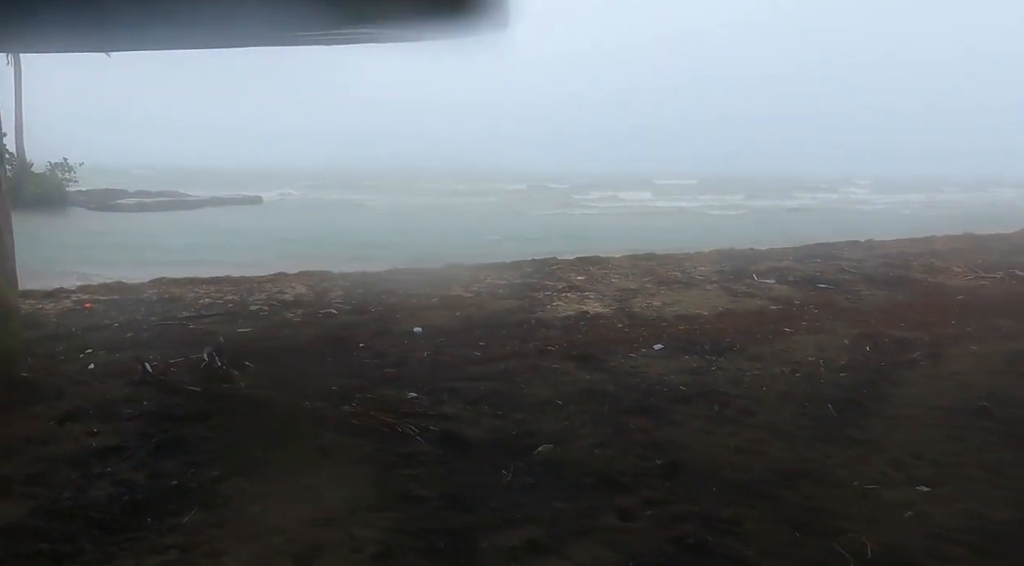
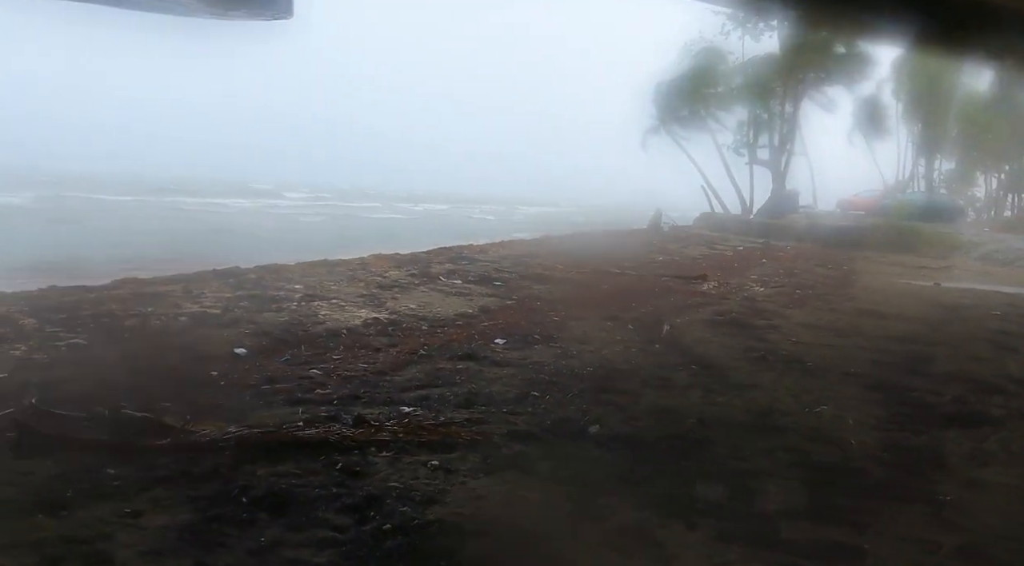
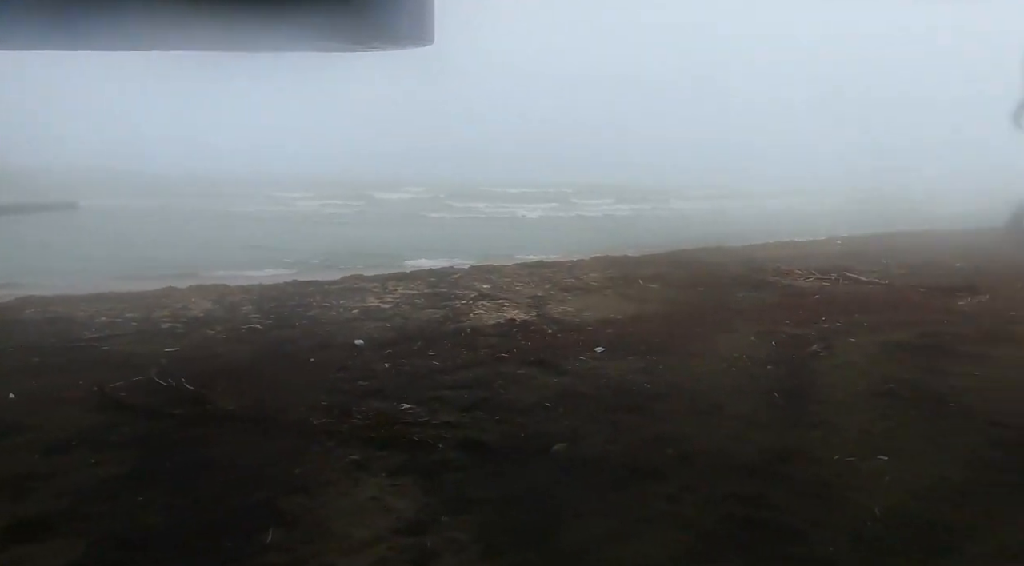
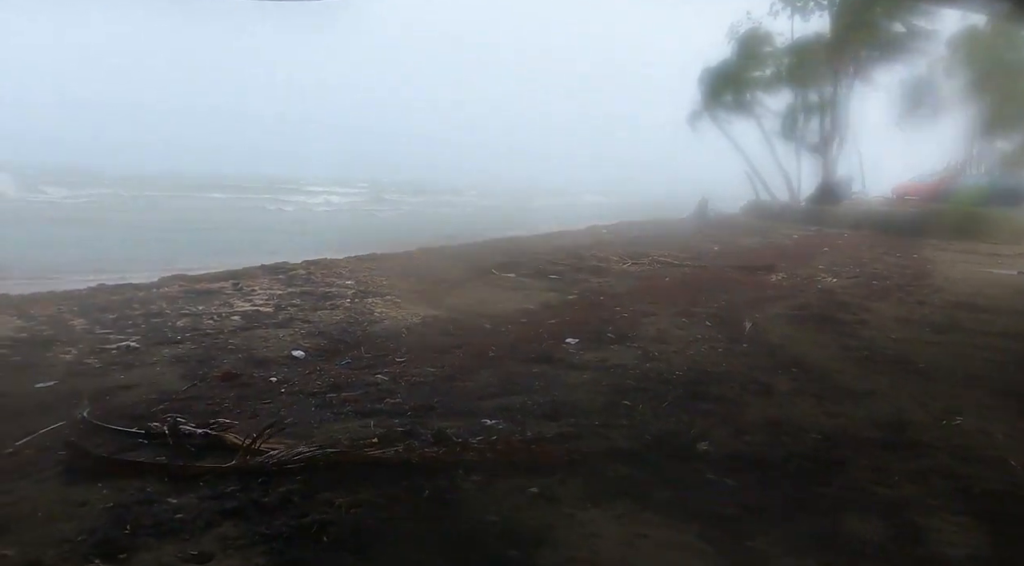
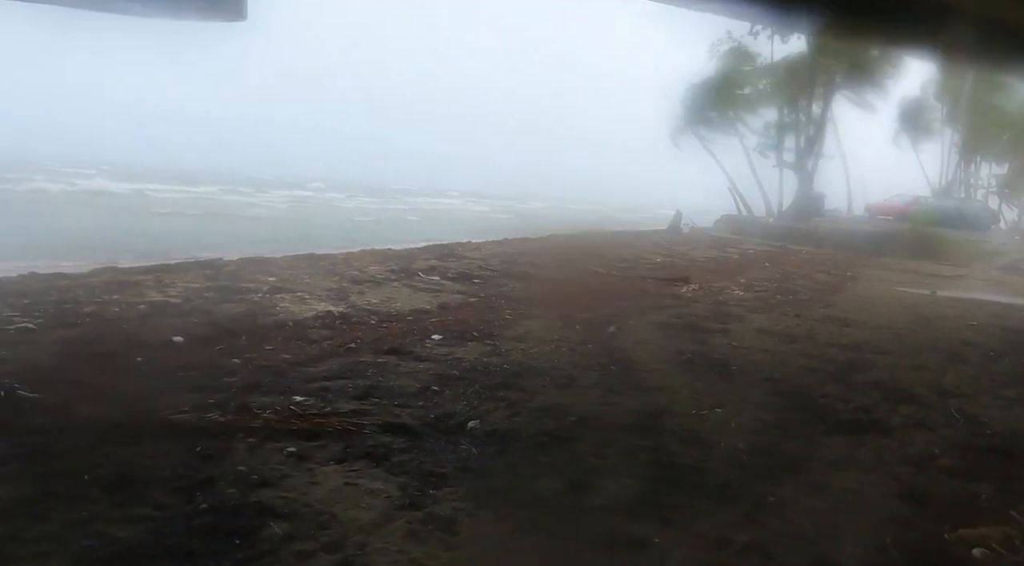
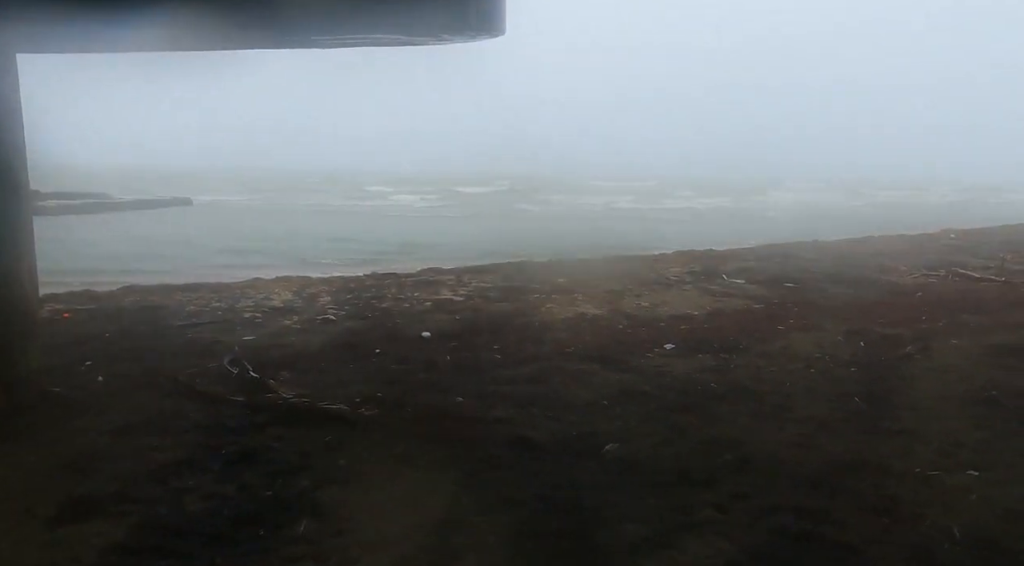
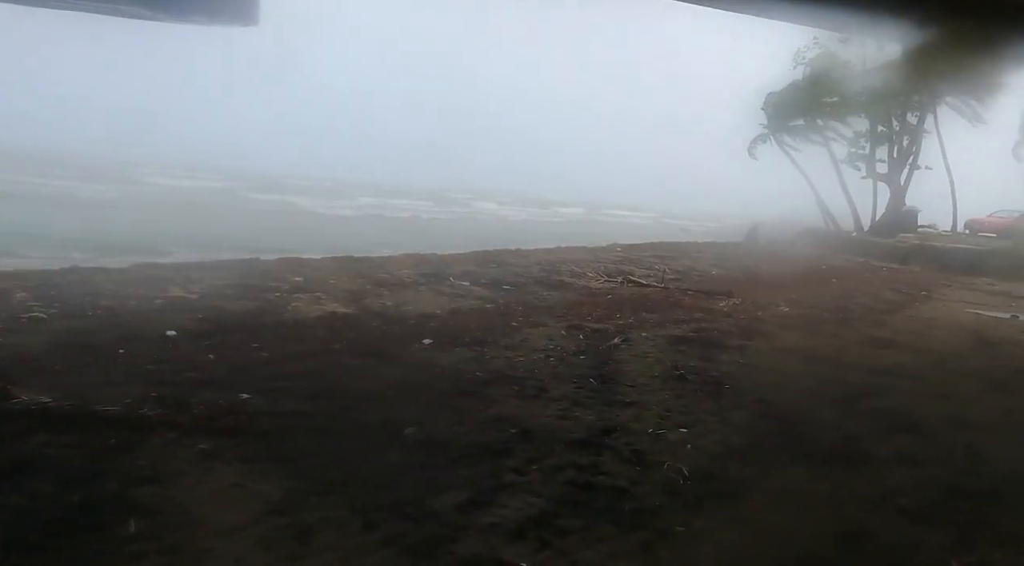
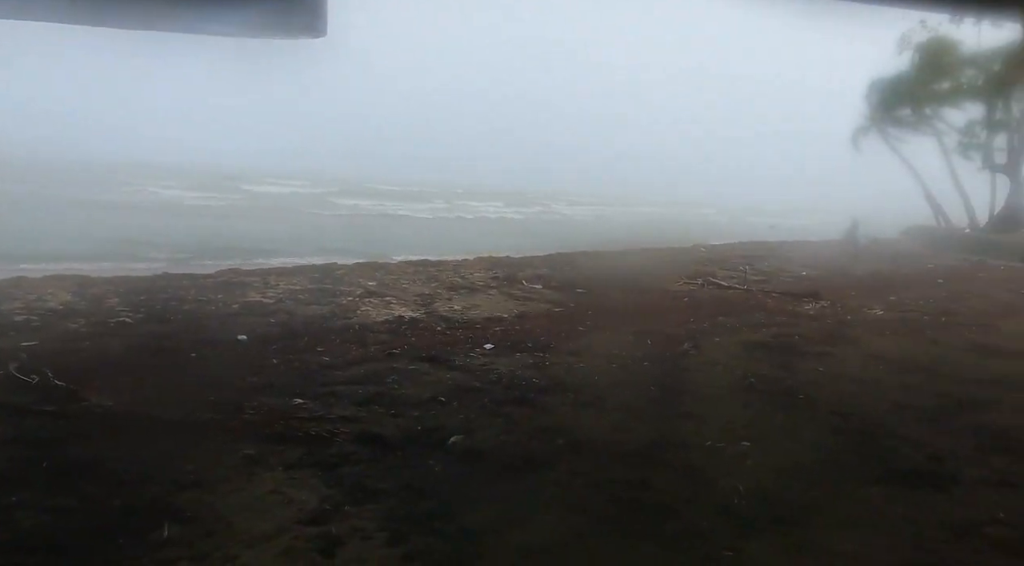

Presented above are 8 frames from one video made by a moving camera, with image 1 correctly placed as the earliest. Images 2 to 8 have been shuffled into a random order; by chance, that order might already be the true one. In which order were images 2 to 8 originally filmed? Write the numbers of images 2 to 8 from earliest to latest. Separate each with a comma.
6, 3, 8, 7, 5, 2, 4
